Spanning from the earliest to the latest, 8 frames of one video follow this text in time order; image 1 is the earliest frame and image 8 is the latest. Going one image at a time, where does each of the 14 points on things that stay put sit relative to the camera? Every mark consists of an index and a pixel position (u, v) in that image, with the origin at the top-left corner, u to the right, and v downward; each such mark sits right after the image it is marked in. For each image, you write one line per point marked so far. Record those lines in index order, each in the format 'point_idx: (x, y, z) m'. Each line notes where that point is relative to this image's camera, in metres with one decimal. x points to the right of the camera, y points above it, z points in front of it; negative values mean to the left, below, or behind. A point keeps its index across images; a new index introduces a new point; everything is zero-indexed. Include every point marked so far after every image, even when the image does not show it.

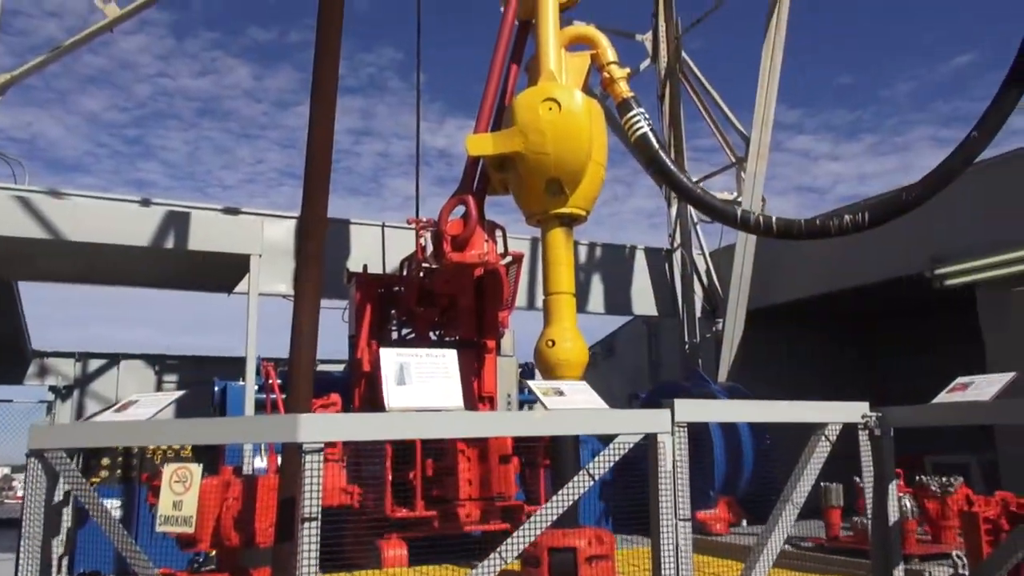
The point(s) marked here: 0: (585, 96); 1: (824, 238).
0: (+0.4, +1.0, +4.3) m
1: (+1.8, +0.3, +4.6) m
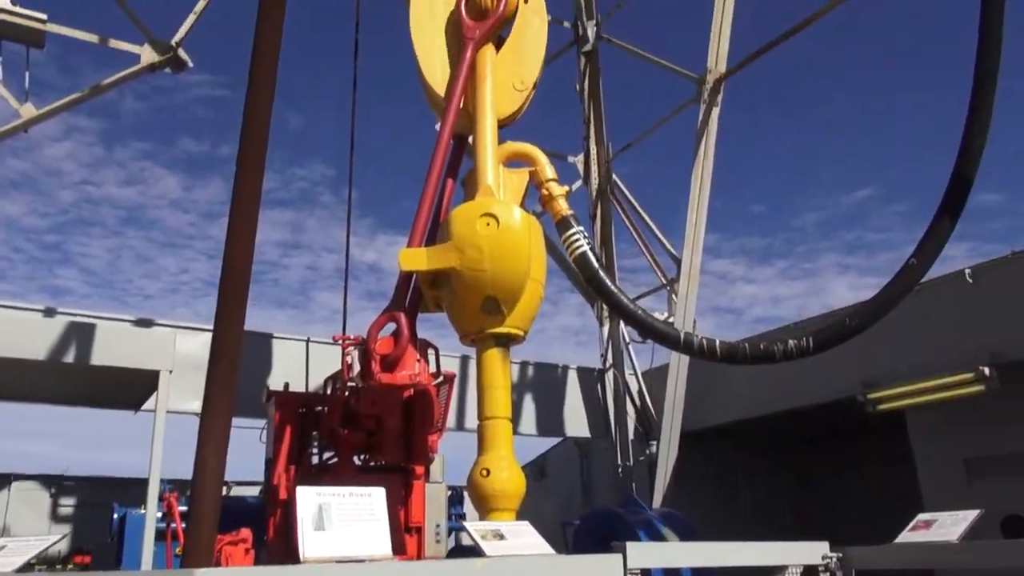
0: (+0.1, +0.4, +4.2) m
1: (+1.4, -0.4, +4.5) m
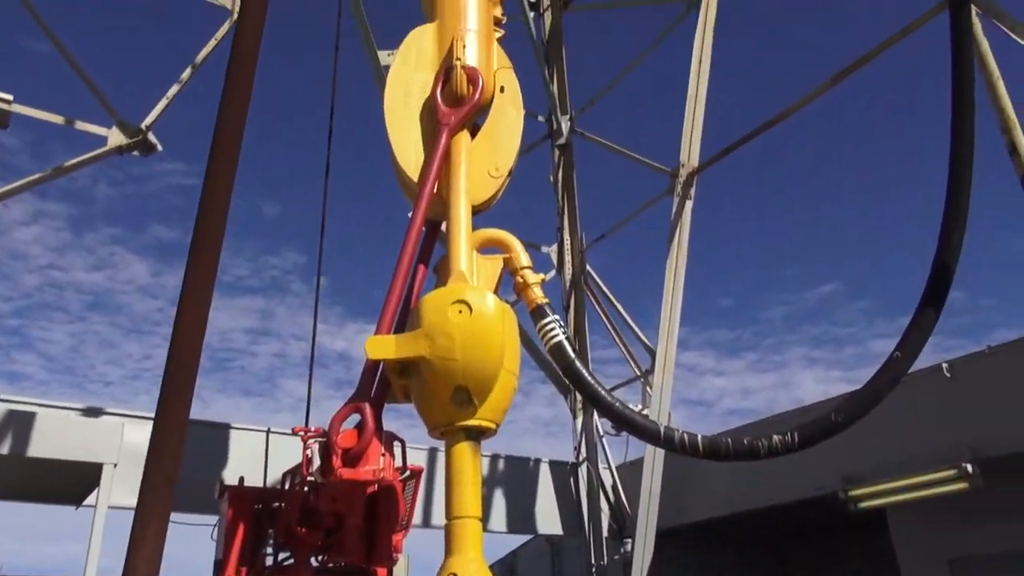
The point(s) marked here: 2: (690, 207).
0: (-0.1, -0.1, +4.0) m
1: (+1.2, -0.9, +4.4) m
2: (+1.7, +0.8, +8.0) m
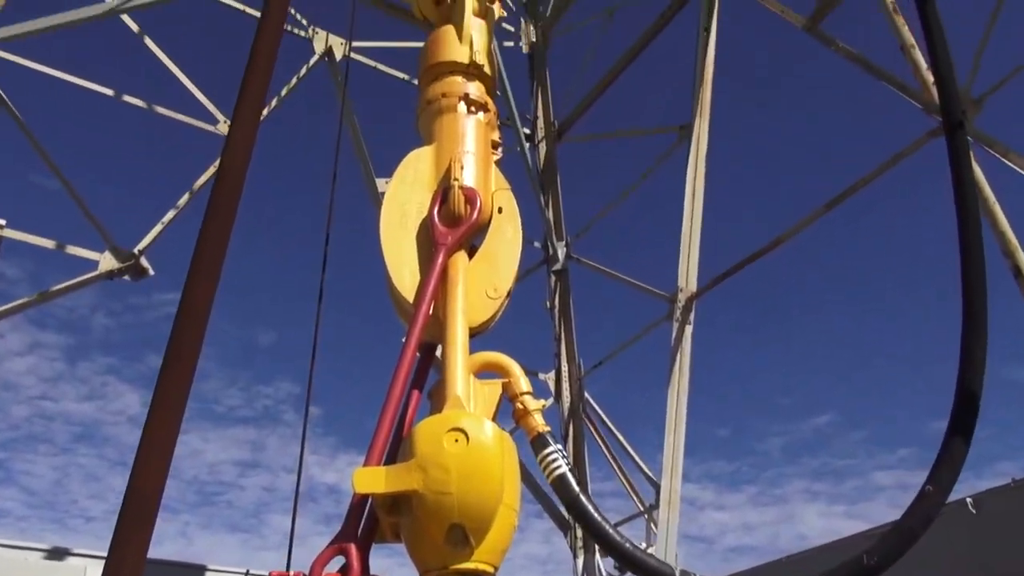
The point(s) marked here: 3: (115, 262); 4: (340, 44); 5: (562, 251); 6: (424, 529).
0: (-0.1, -0.6, +3.8) m
1: (+1.2, -1.5, +4.0) m
2: (+1.7, -0.4, +7.9) m
3: (-3.7, +0.2, +7.8) m
4: (-2.0, +2.8, +9.5) m
5: (+0.6, +0.4, +9.6) m
6: (-0.4, -1.0, +3.6) m
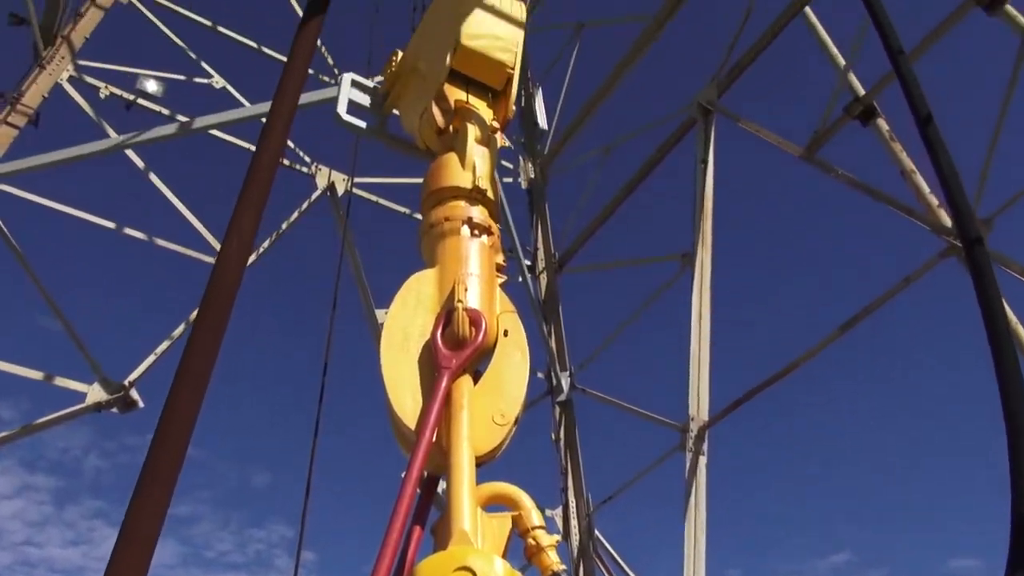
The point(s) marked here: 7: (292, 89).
0: (0.0, -1.1, +3.4) m
1: (+1.3, -2.0, +3.5) m
2: (+1.7, -1.6, +7.5) m
3: (-3.7, -1.0, +7.5) m
4: (-2.0, +1.3, +9.7) m
5: (+0.6, -1.0, +9.3) m
6: (-0.3, -1.5, +3.2) m
7: (-0.9, +0.8, +3.4) m
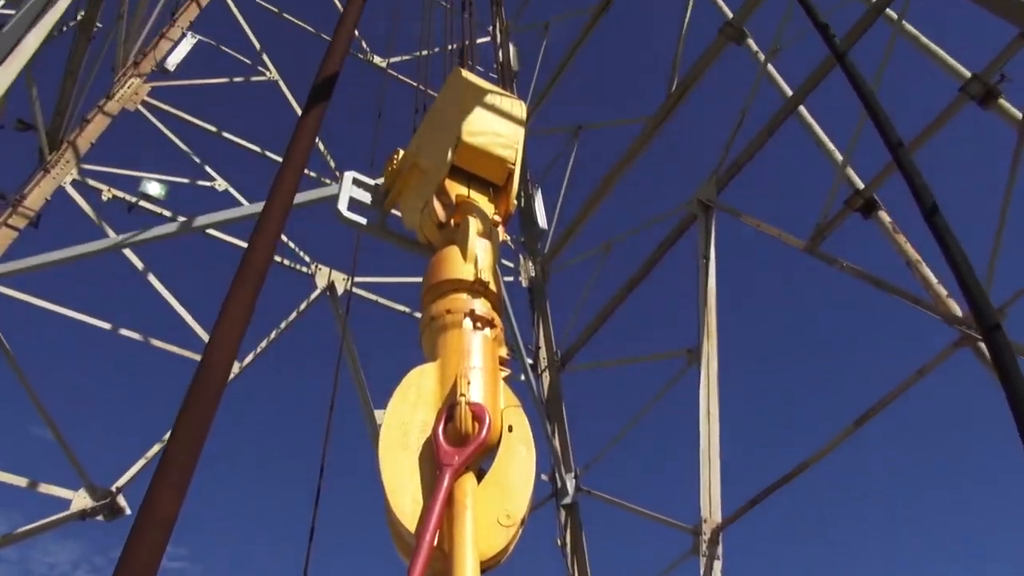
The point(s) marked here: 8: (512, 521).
0: (0.0, -1.5, +3.1) m
1: (+1.3, -2.4, +3.1) m
2: (+1.8, -2.4, +7.1) m
3: (-3.7, -1.9, +7.2) m
4: (-2.0, +0.1, +9.6) m
5: (+0.6, -2.1, +9.0) m
6: (-0.3, -1.9, +2.9) m
7: (-0.9, +0.4, +3.3) m
8: (0.0, -1.1, +4.0) m
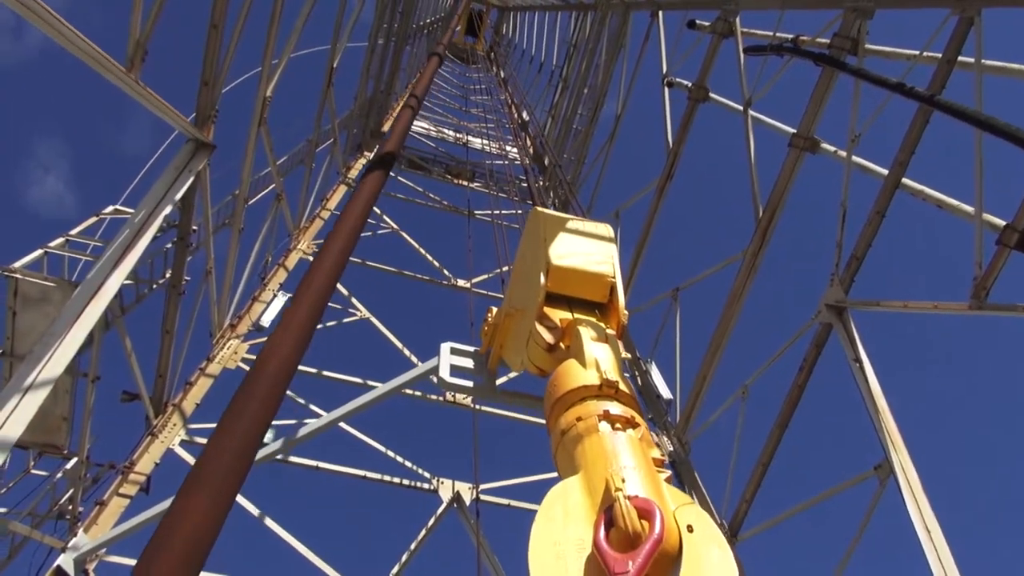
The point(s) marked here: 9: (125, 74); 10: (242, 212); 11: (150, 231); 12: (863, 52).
0: (+0.7, -1.3, +2.0) m
1: (+2.2, -1.8, +1.6) m
2: (+3.3, -2.8, +5.4) m
3: (-2.1, -3.7, +6.1) m
4: (-0.5, -2.1, +8.8) m
5: (+2.4, -3.4, +7.3) m
6: (+0.5, -1.7, +1.7) m
7: (-0.5, +0.2, +2.9) m
8: (+0.8, -1.2, +2.9) m
9: (-2.6, +1.4, +5.5) m
10: (-3.1, +0.9, +9.7) m
11: (-2.8, +0.4, +6.4) m
12: (+3.8, +2.5, +9.0) m
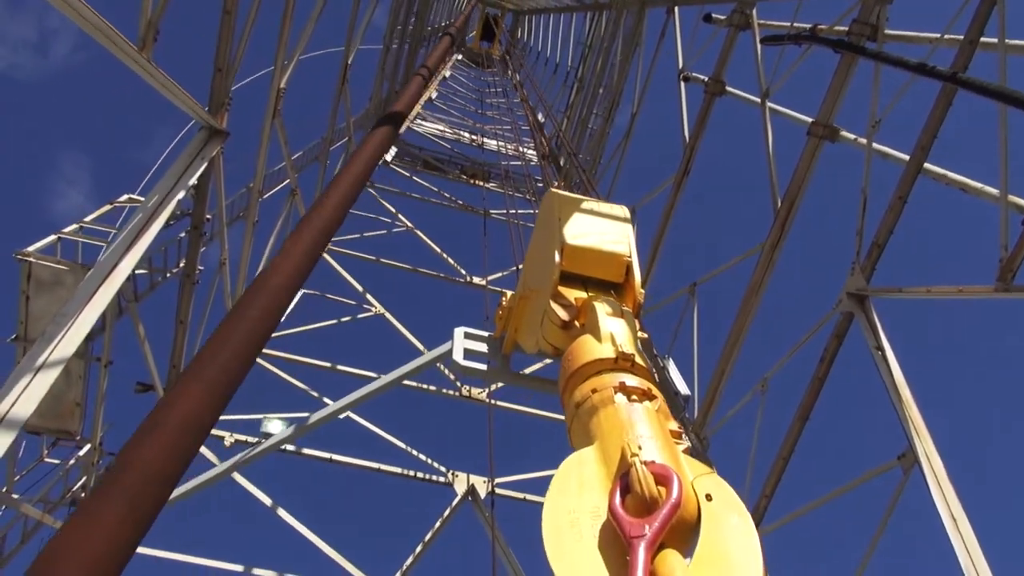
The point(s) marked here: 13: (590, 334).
0: (+0.7, -1.2, +1.9) m
1: (+2.2, -1.6, +1.4) m
2: (+3.3, -2.7, +5.2) m
3: (-1.9, -3.6, +6.0) m
4: (-0.3, -2.0, +8.7) m
5: (+2.5, -3.2, +7.2) m
6: (+0.5, -1.5, +1.6) m
7: (-0.5, +0.3, +2.8) m
8: (+0.8, -1.1, +2.8) m
9: (-2.5, +1.5, +5.5) m
10: (-3.0, +1.0, +9.7) m
11: (-2.7, +0.5, +6.3) m
12: (+3.9, +2.7, +8.9) m
13: (+0.4, -0.2, +4.5) m
